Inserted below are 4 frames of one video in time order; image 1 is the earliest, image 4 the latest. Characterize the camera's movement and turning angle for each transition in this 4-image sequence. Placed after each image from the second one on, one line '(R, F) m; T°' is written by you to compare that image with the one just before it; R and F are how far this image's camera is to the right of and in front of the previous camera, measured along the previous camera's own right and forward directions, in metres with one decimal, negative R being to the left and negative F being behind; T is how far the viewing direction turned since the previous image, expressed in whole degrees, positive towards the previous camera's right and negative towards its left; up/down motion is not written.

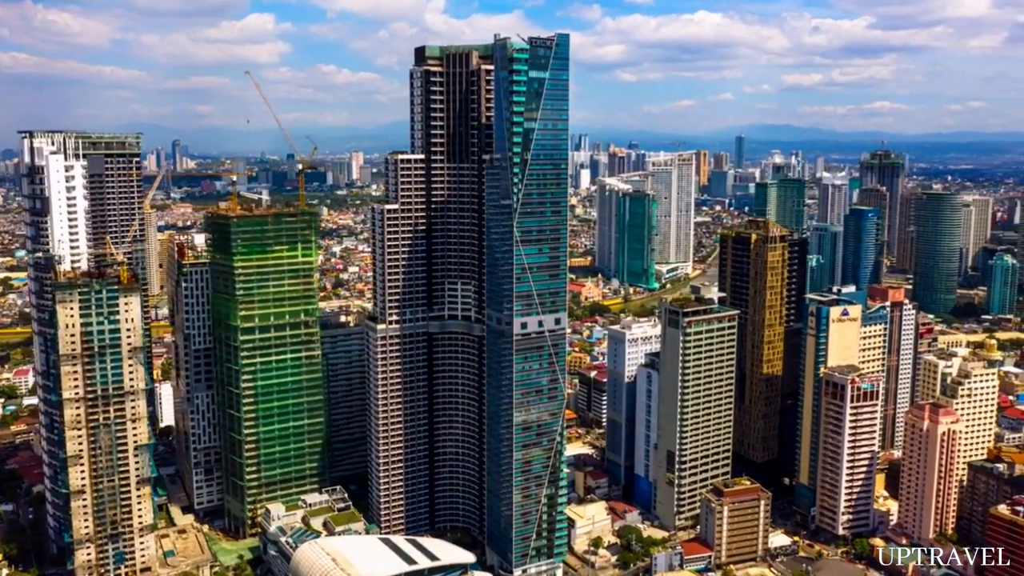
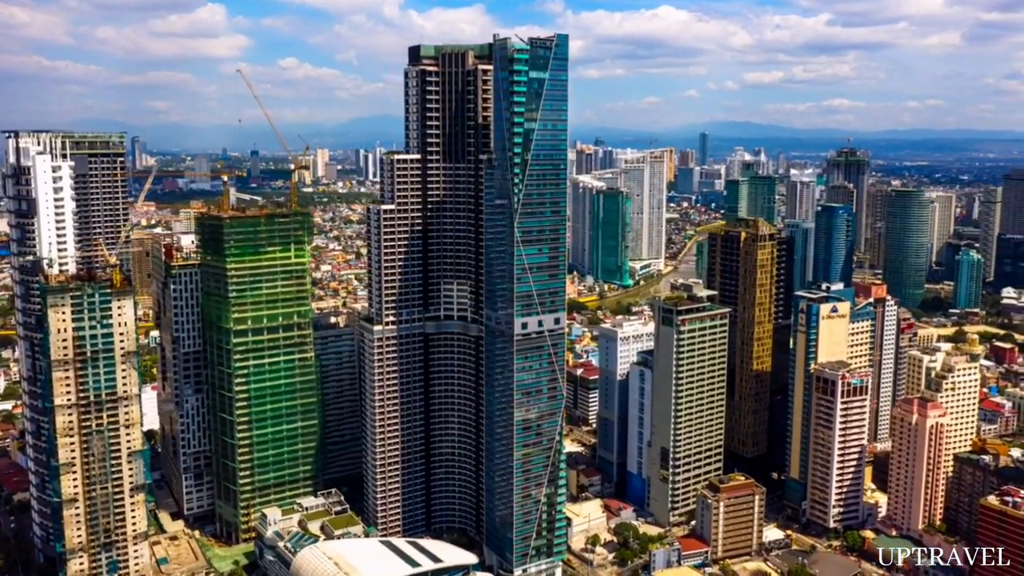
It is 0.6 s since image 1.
(-1.7, 0.0) m; +3°
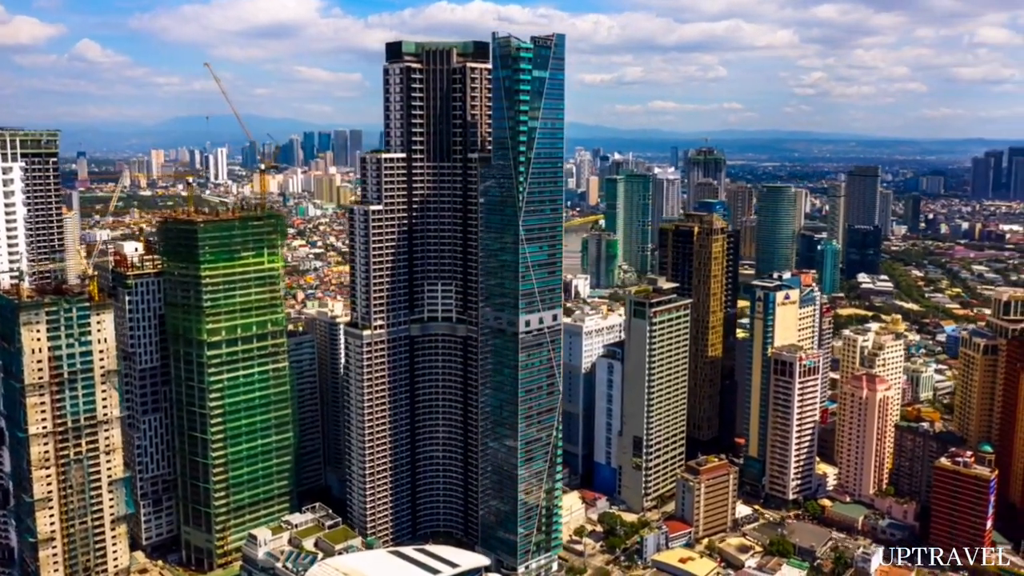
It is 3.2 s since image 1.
(-7.6, +0.7) m; +11°
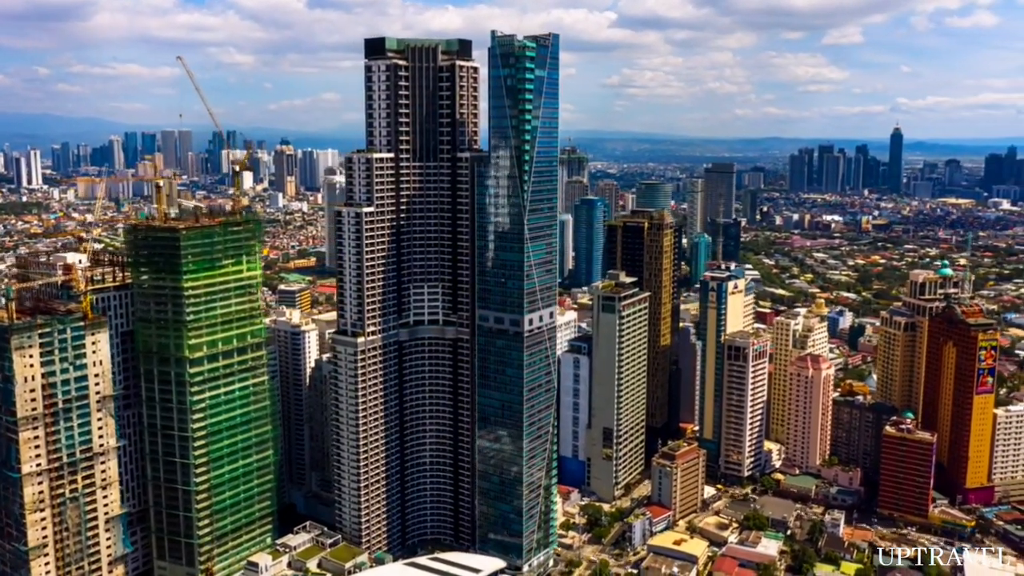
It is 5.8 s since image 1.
(-7.8, +0.9) m; +12°
